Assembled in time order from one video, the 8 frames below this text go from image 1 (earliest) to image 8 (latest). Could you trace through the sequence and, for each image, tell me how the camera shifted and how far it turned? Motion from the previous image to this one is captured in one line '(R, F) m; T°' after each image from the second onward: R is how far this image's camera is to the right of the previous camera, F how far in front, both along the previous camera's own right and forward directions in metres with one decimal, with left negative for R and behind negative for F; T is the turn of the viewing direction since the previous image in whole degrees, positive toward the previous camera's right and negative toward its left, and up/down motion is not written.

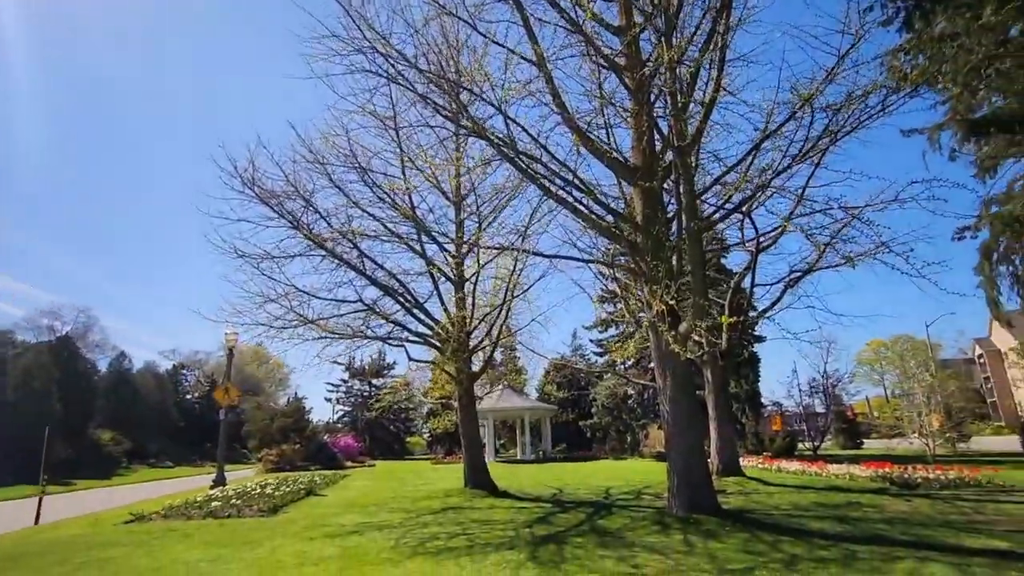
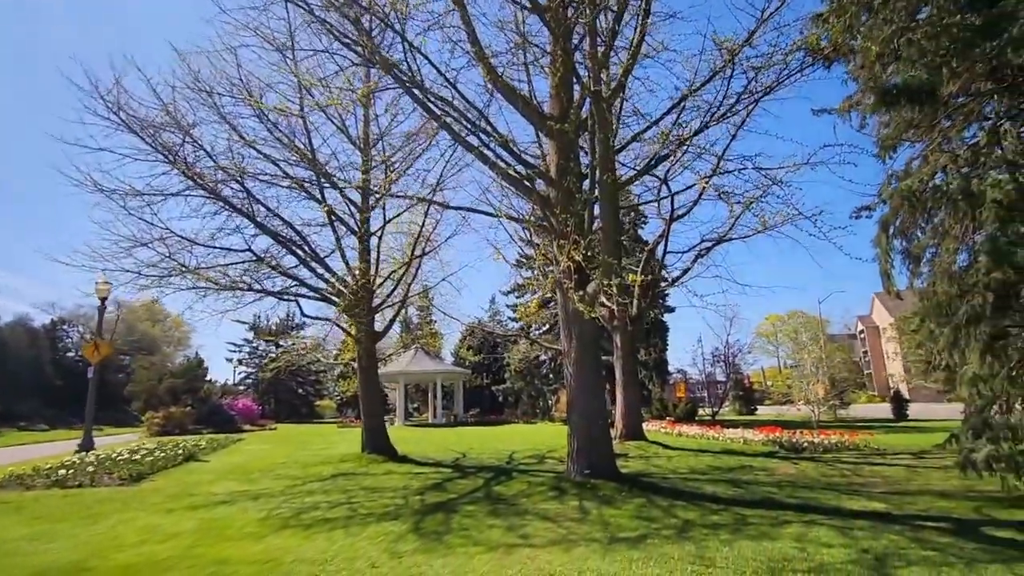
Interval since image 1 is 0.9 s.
(+0.3, +0.6) m; +8°
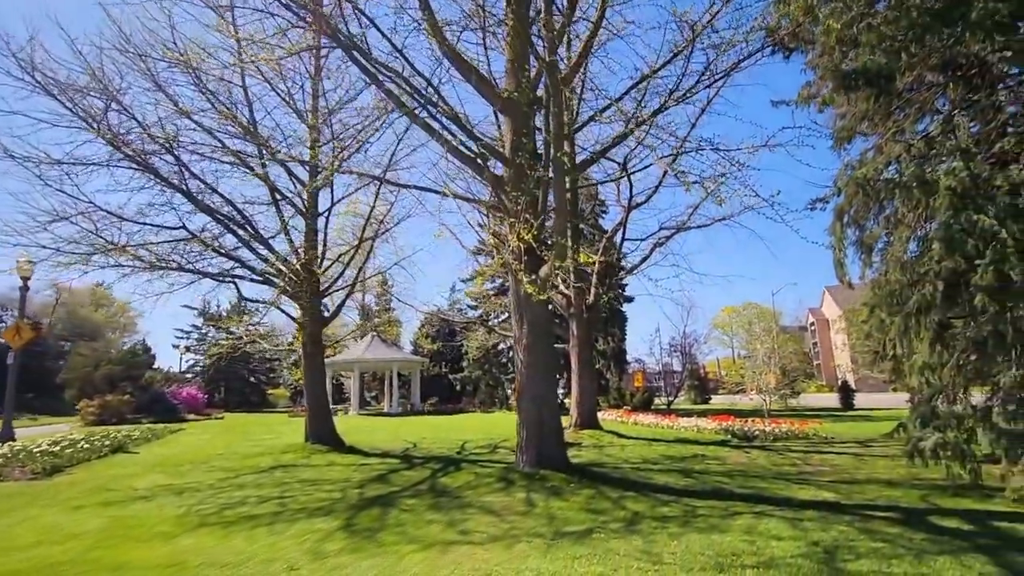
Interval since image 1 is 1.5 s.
(+0.2, +0.4) m; +4°
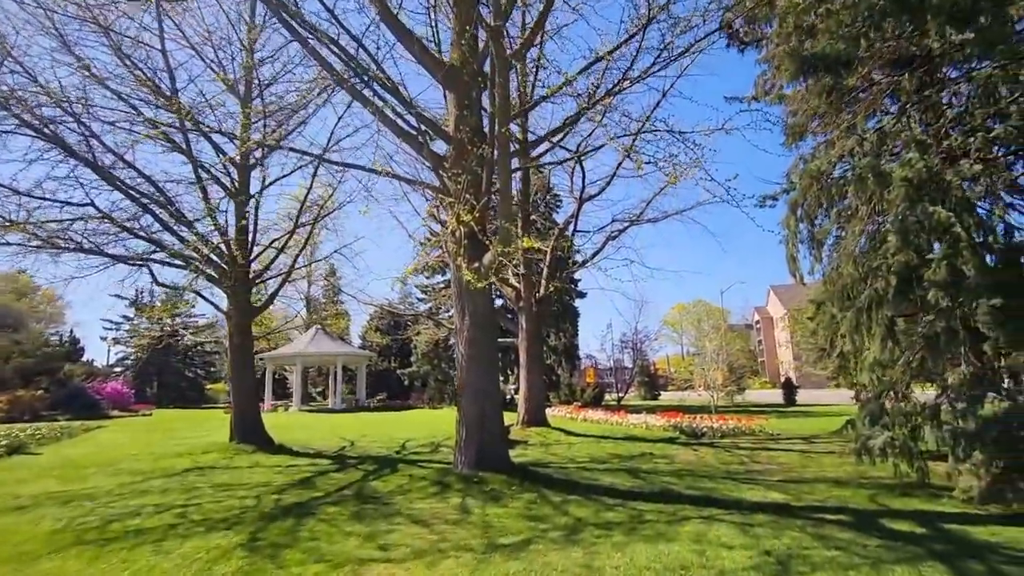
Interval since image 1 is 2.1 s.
(+0.2, +0.6) m; +4°
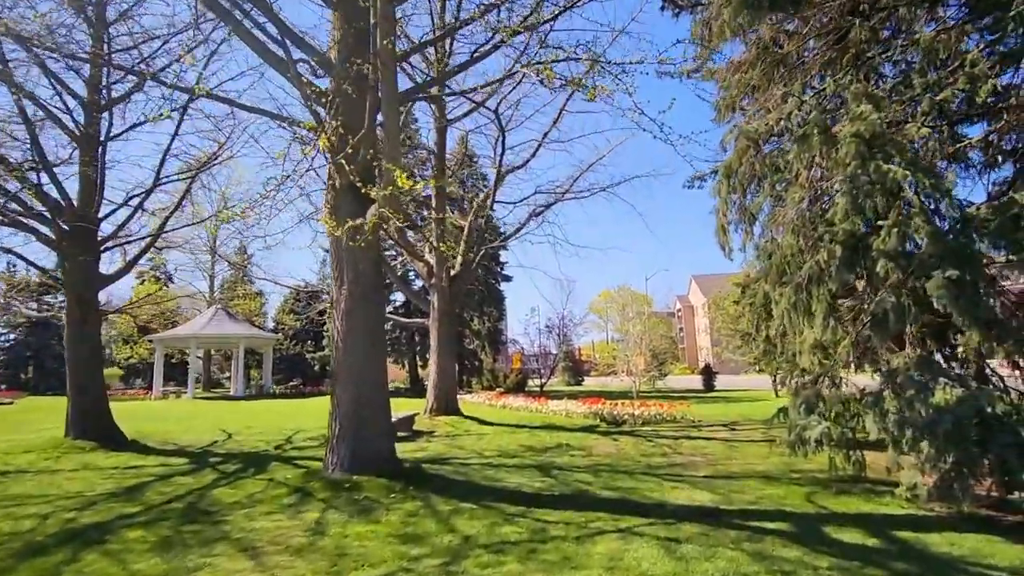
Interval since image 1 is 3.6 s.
(+0.4, +1.3) m; +7°
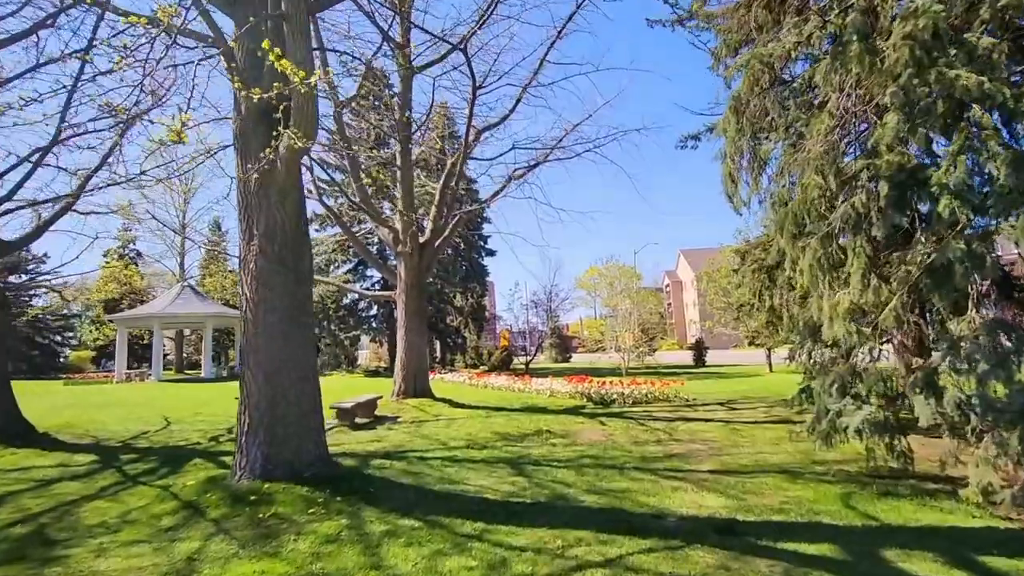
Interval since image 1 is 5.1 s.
(+0.2, +1.3) m; +1°
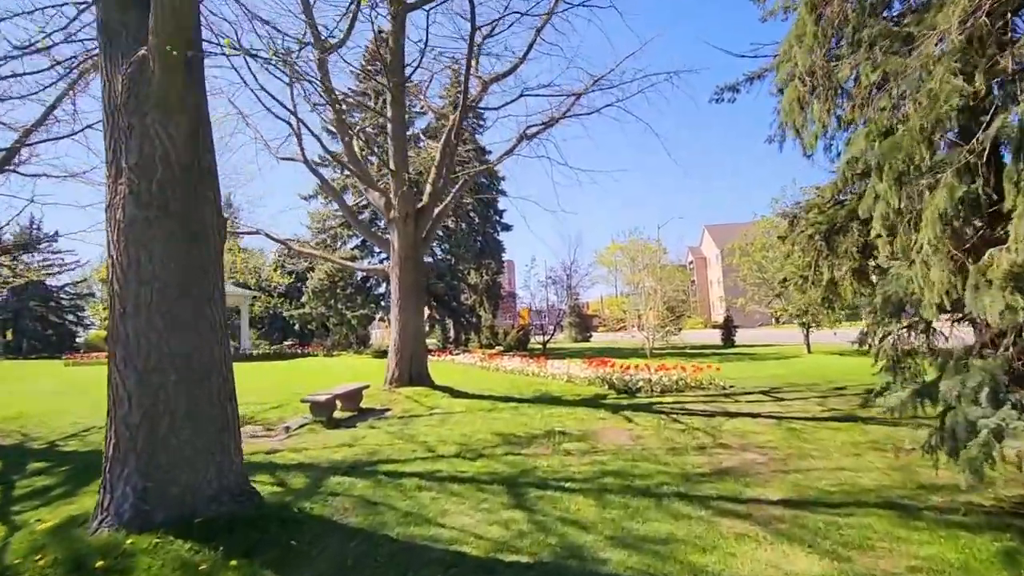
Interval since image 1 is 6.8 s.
(+0.2, +1.6) m; -2°
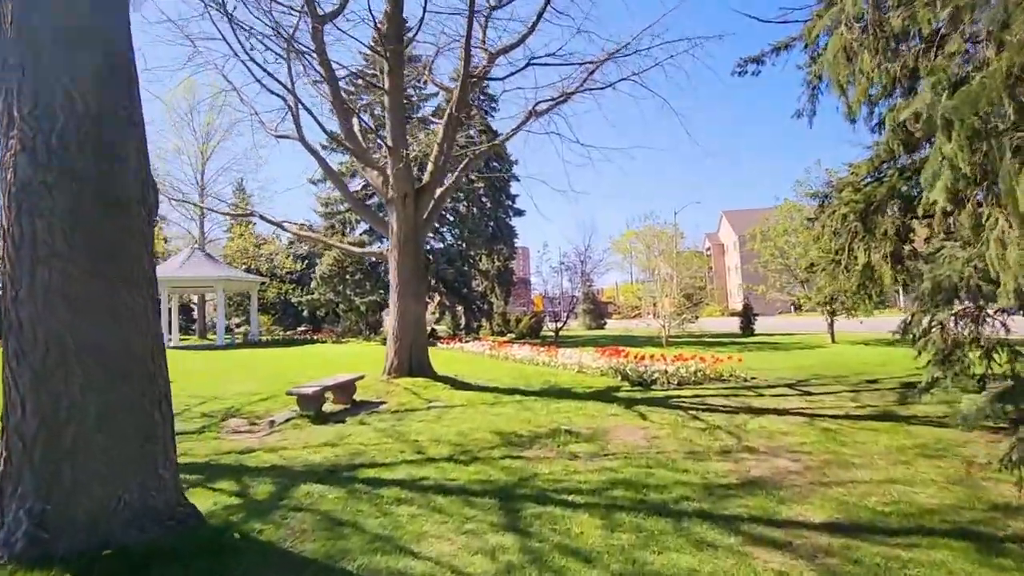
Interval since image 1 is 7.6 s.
(+0.1, +0.7) m; -1°
